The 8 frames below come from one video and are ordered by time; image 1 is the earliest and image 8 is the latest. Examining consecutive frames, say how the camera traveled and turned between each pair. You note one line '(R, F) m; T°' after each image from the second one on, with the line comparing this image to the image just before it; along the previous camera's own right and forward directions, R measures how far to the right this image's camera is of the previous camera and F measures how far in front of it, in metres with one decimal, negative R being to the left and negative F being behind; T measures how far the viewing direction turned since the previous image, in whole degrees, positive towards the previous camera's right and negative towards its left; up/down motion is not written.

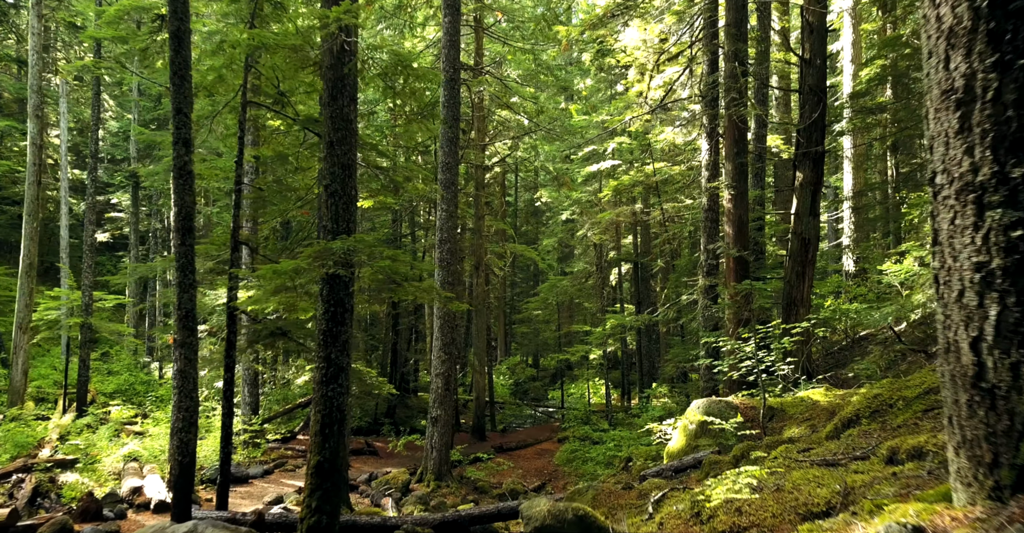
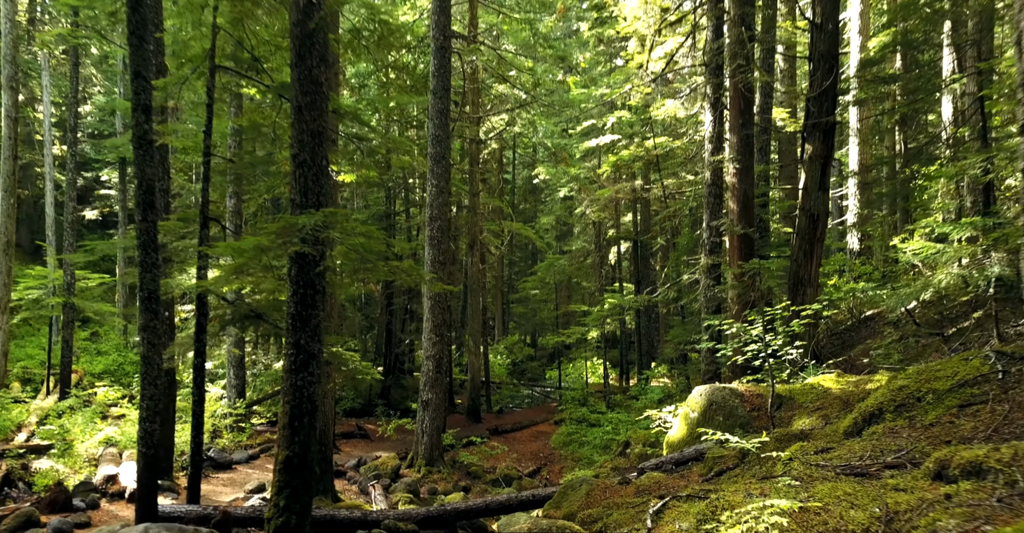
(+0.1, +0.7) m; 0°
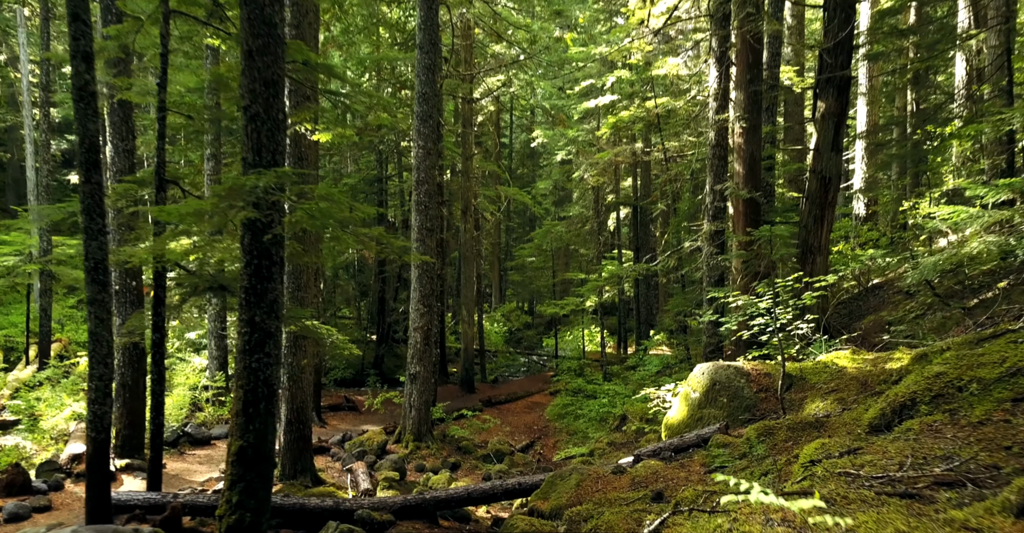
(+0.2, +0.9) m; 0°
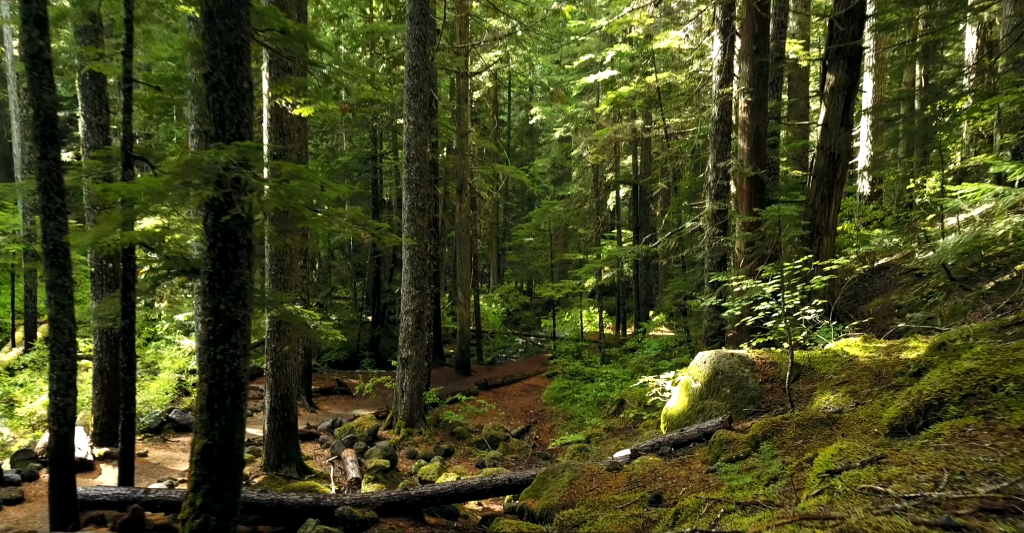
(+0.1, +0.5) m; 0°
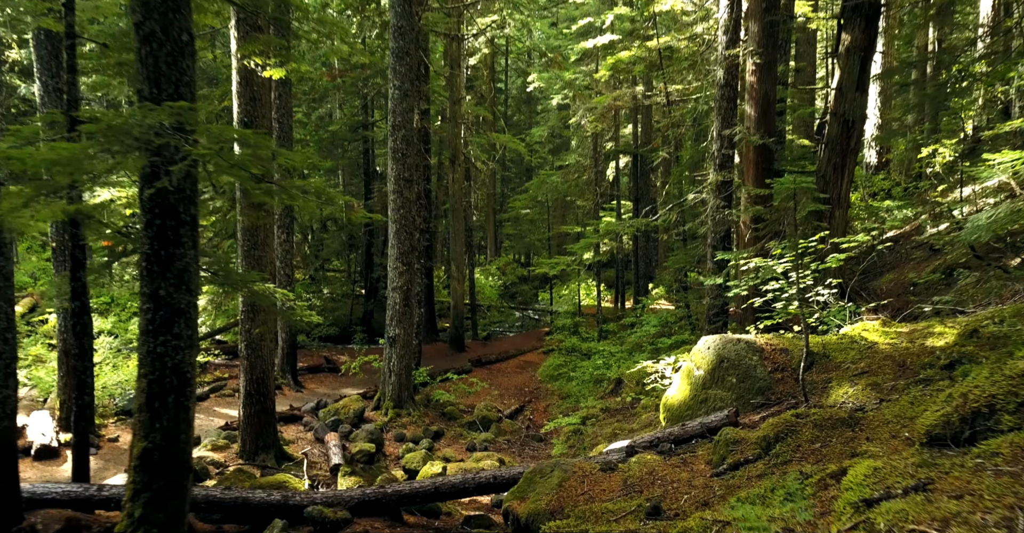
(+0.1, +0.8) m; 0°
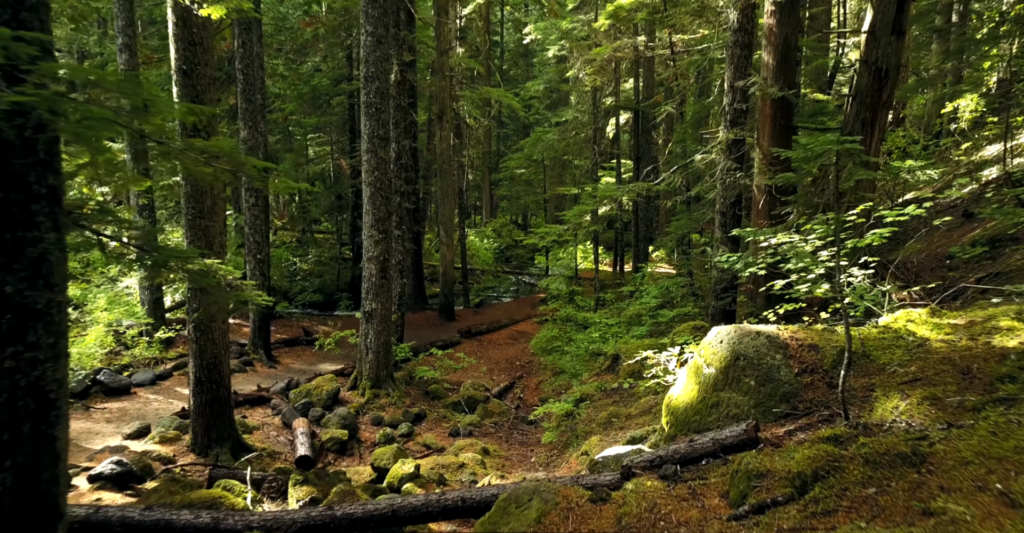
(+0.2, +1.3) m; 0°
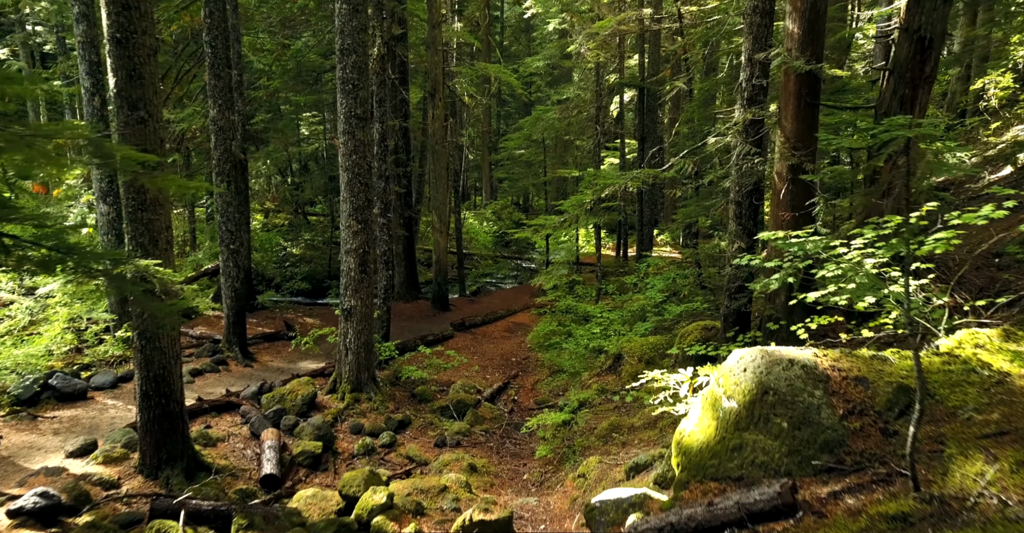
(+0.2, +1.2) m; 0°
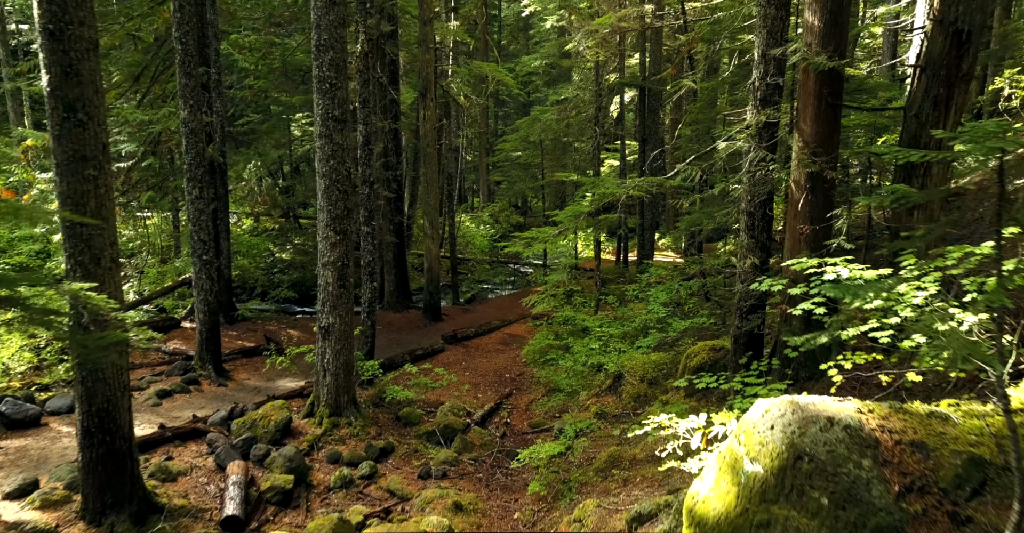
(+0.1, +1.0) m; 0°
